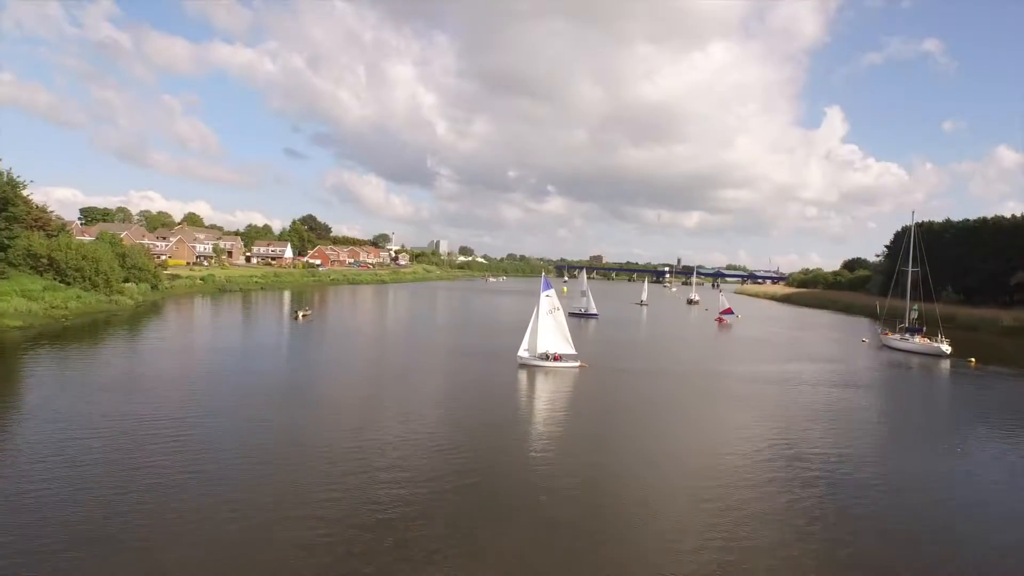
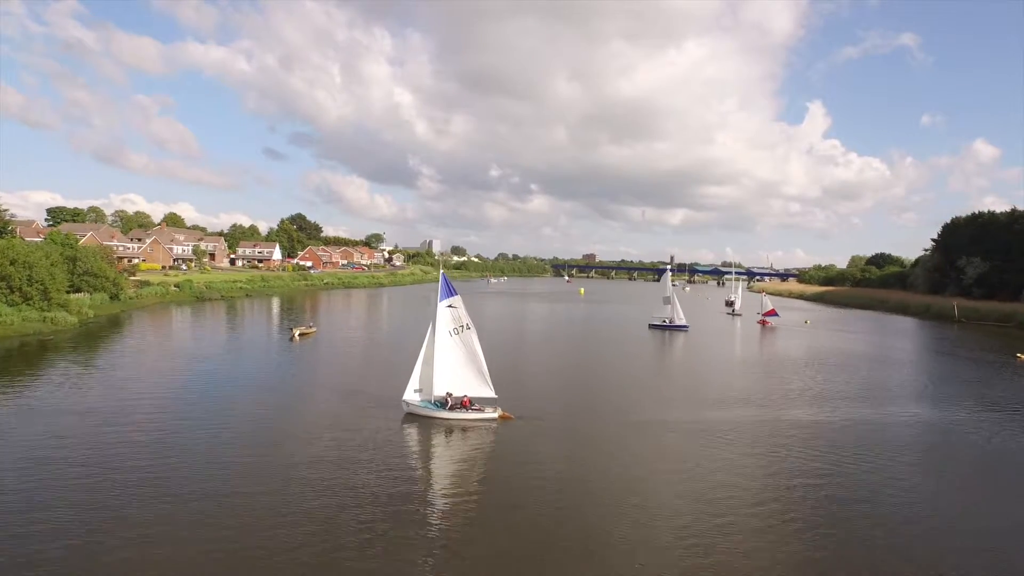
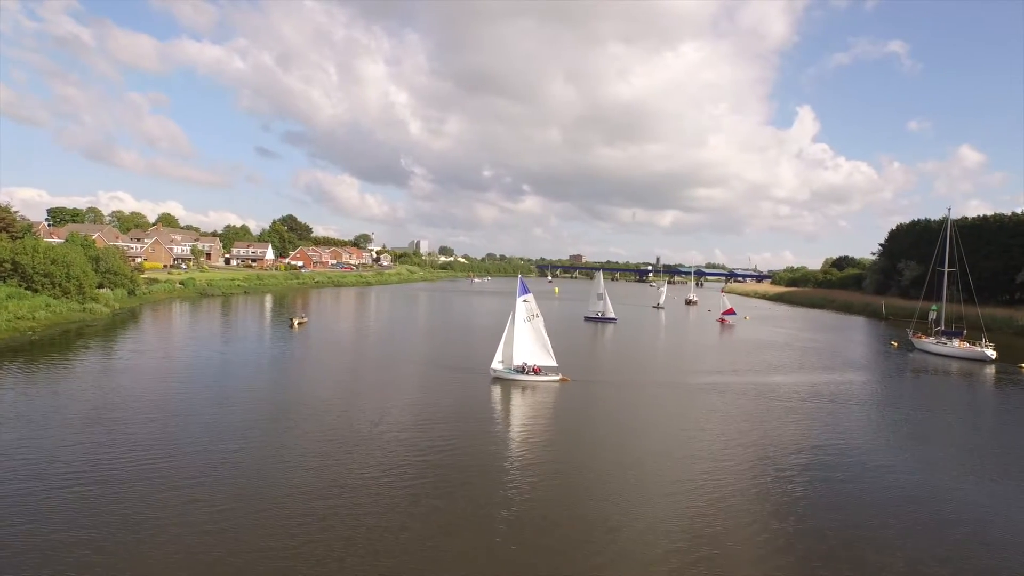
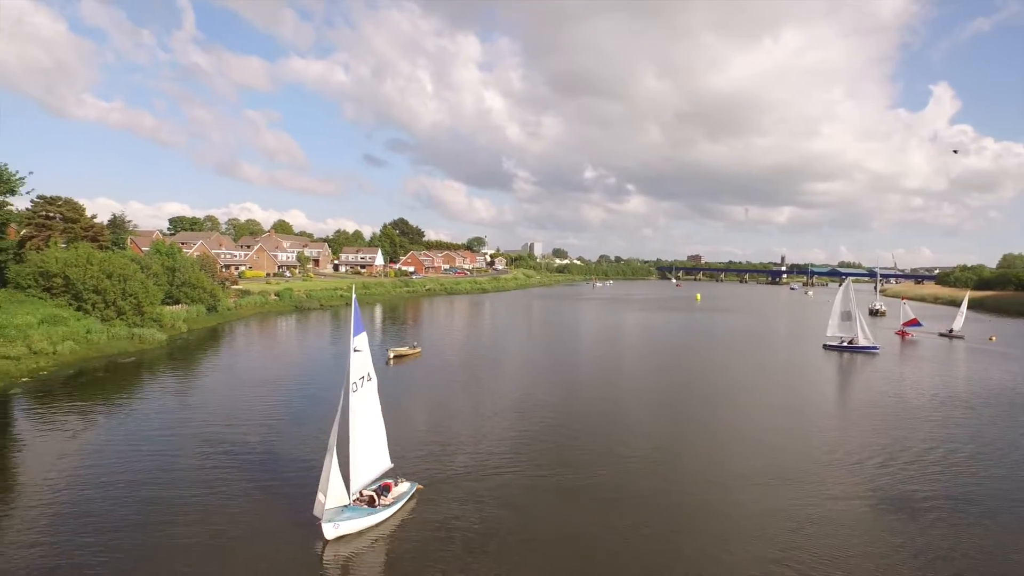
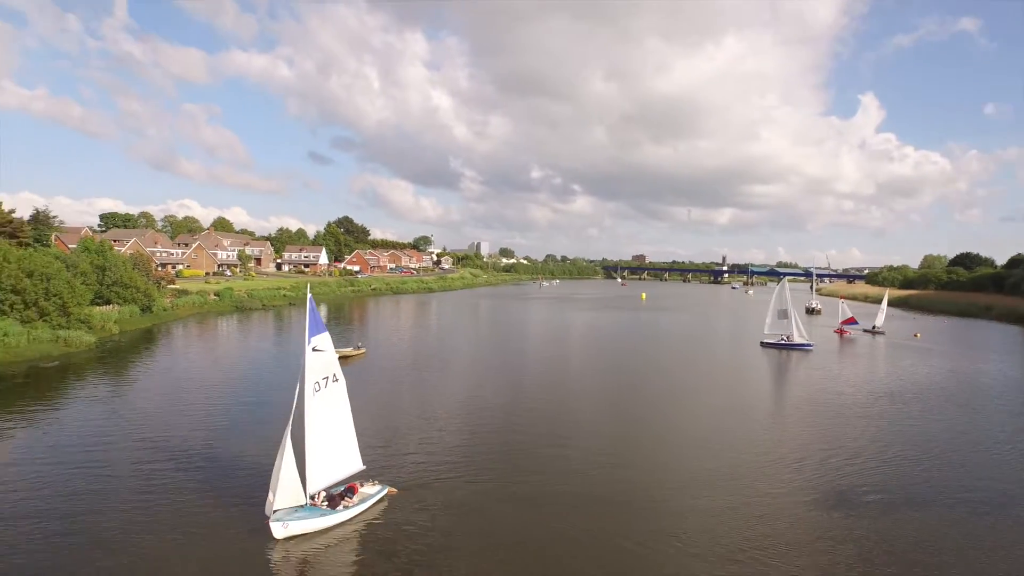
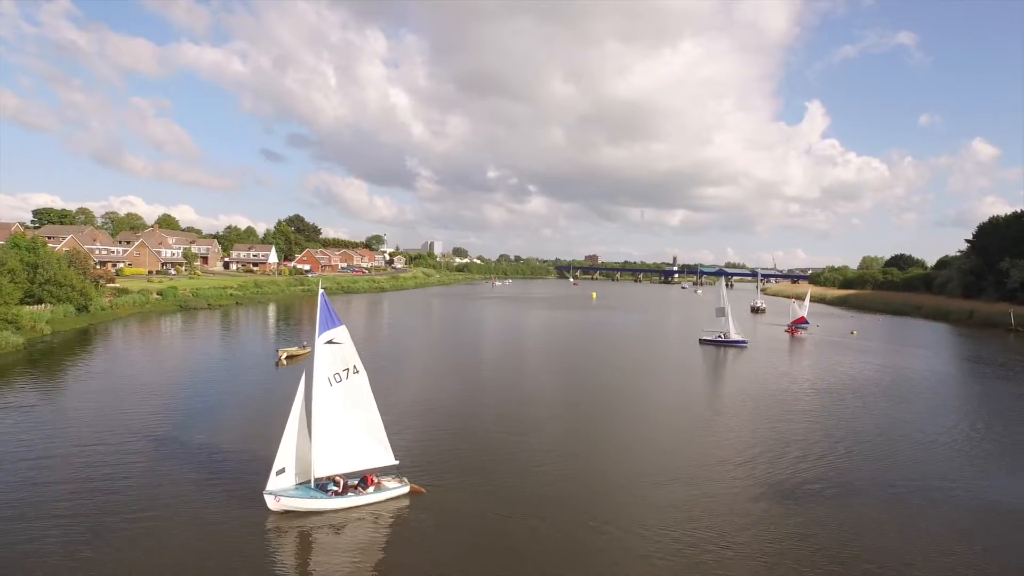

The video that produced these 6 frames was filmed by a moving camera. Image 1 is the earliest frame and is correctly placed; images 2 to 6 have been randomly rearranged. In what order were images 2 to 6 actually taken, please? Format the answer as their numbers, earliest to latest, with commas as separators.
3, 2, 6, 5, 4
